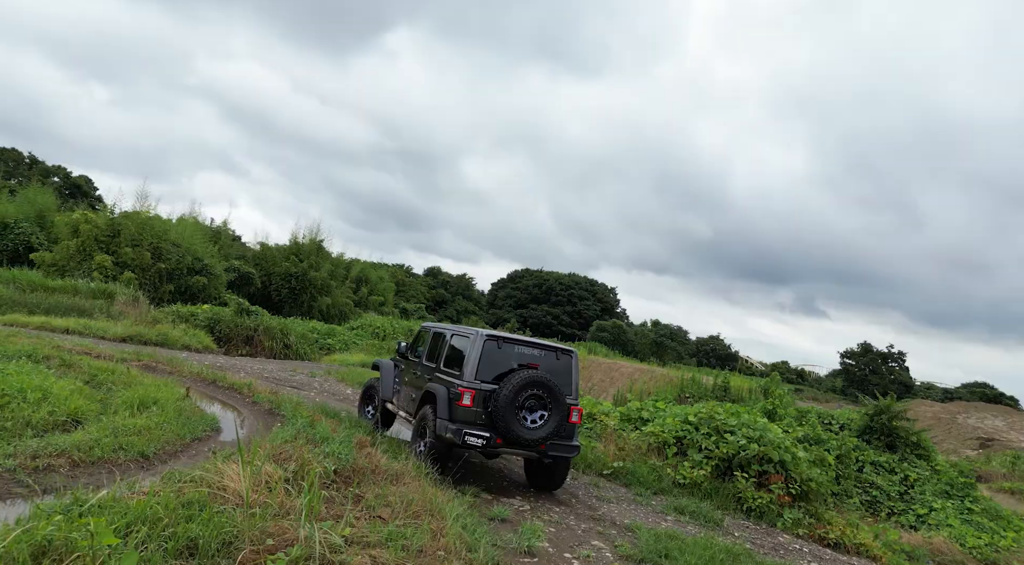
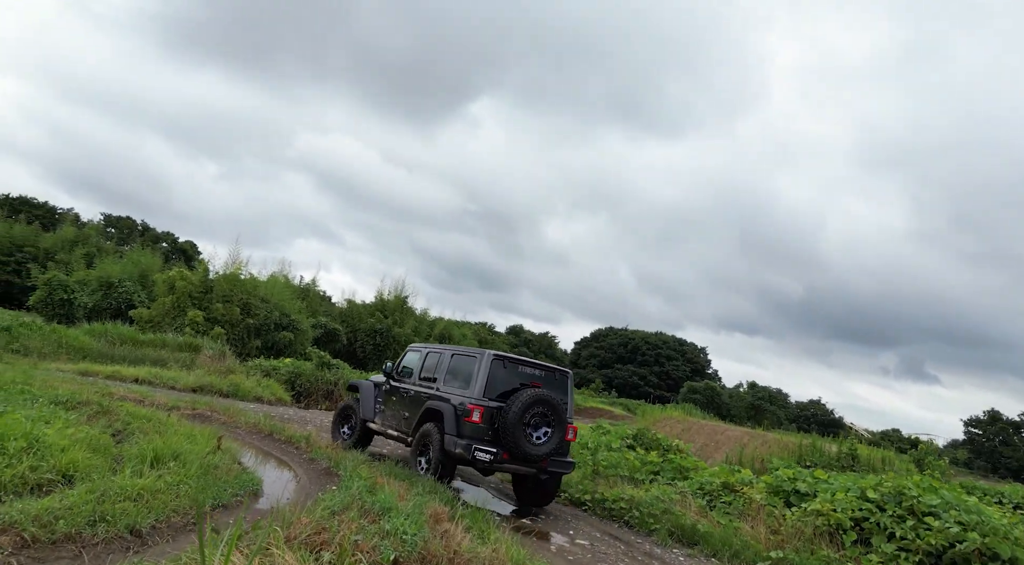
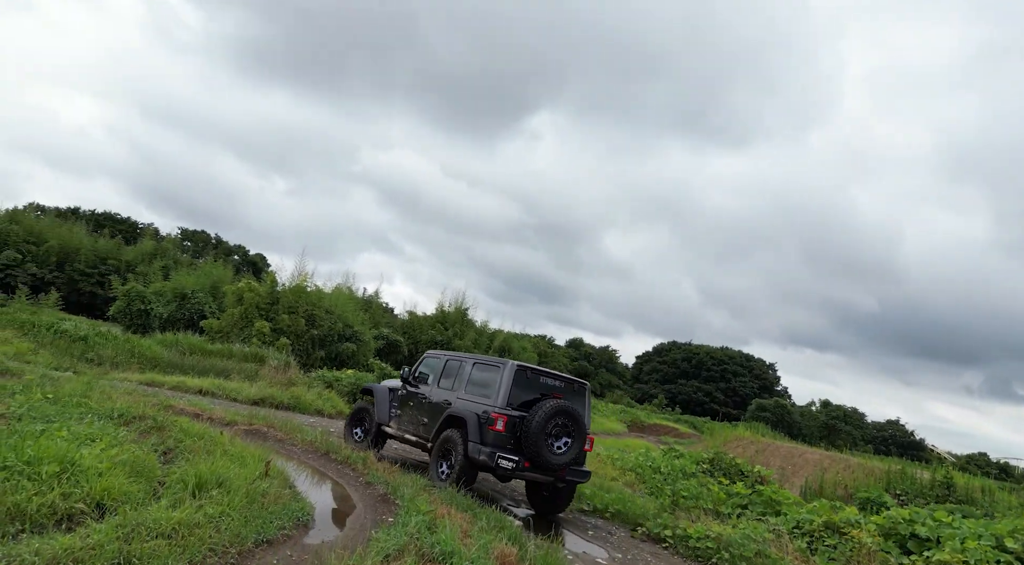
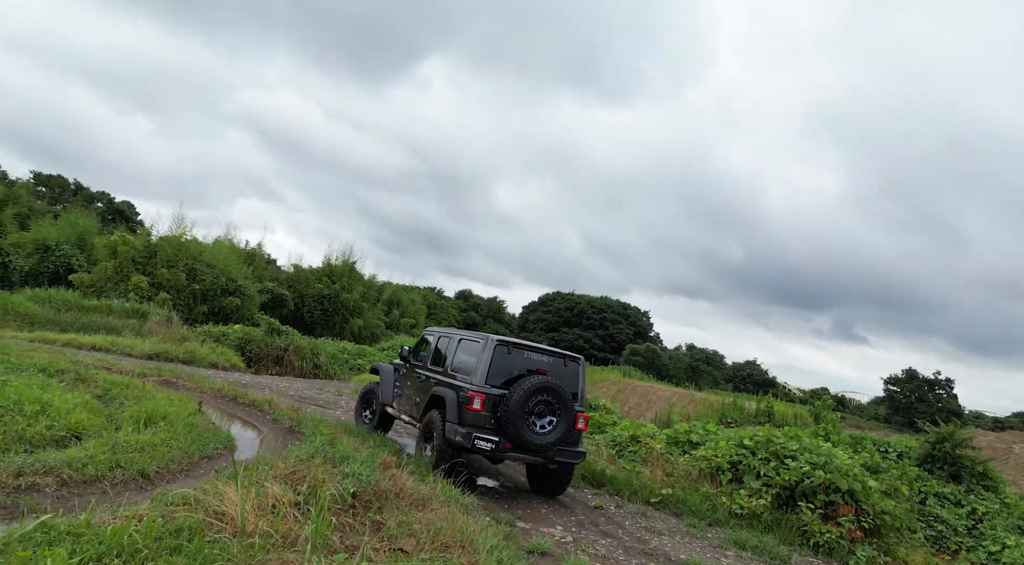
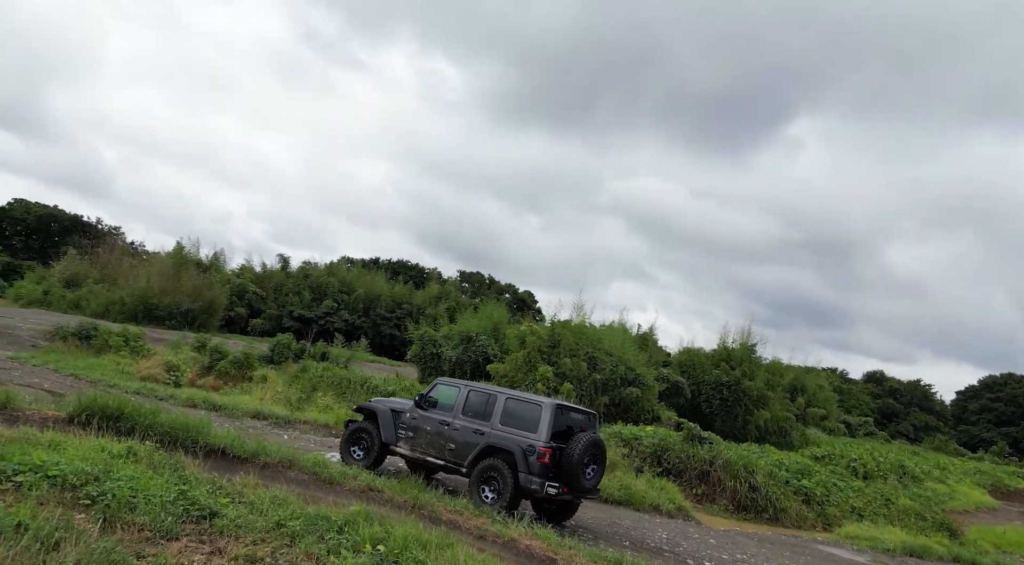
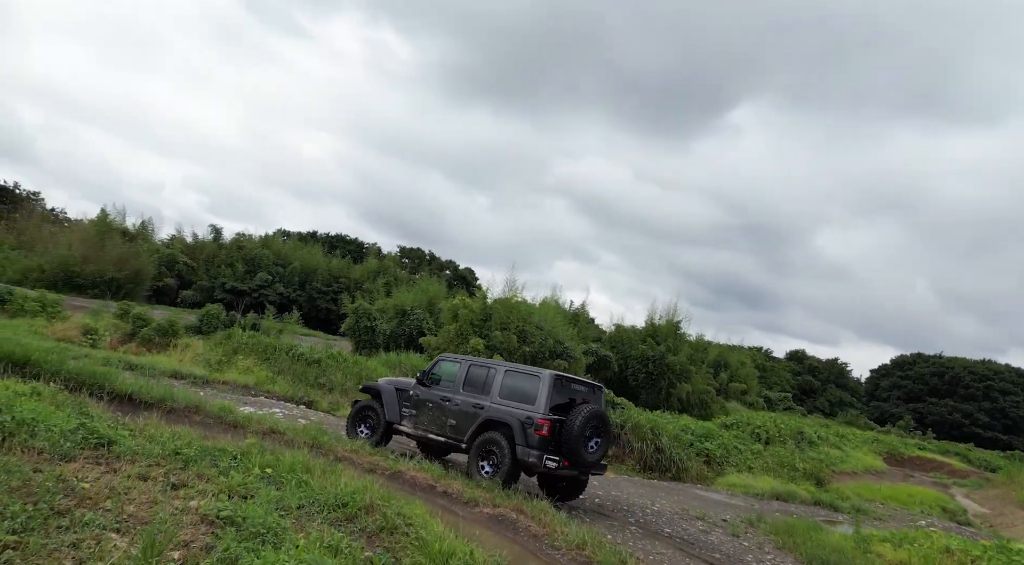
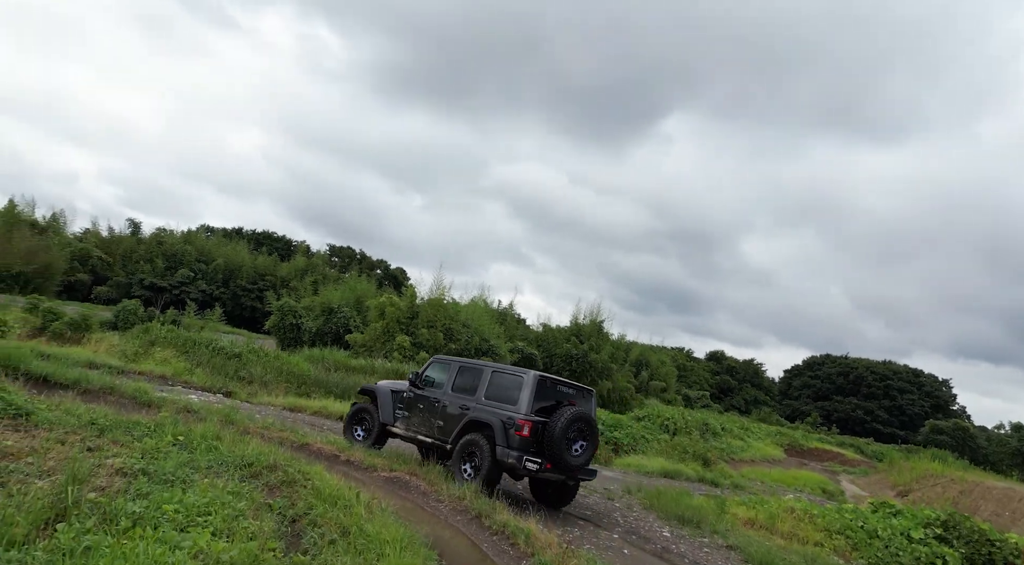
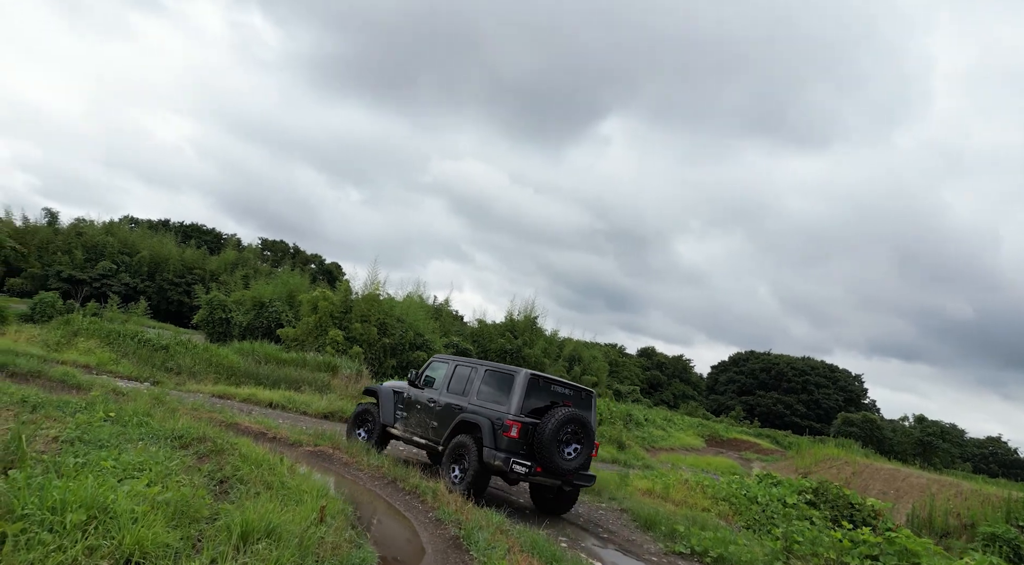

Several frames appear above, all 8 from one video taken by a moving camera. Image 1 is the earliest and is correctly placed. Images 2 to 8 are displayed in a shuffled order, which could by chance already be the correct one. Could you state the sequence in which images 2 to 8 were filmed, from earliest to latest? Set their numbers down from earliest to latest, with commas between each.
4, 2, 3, 8, 7, 6, 5
